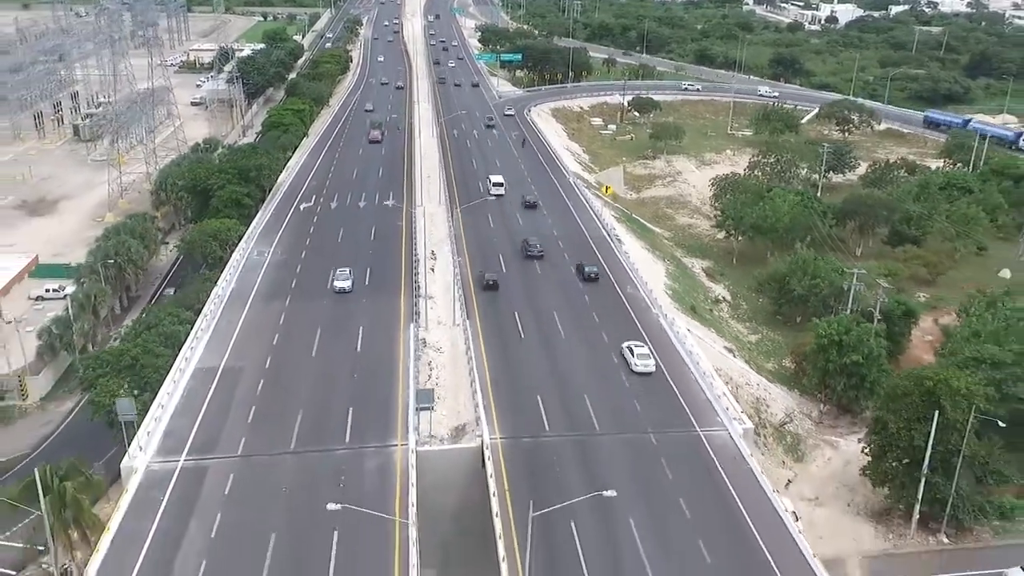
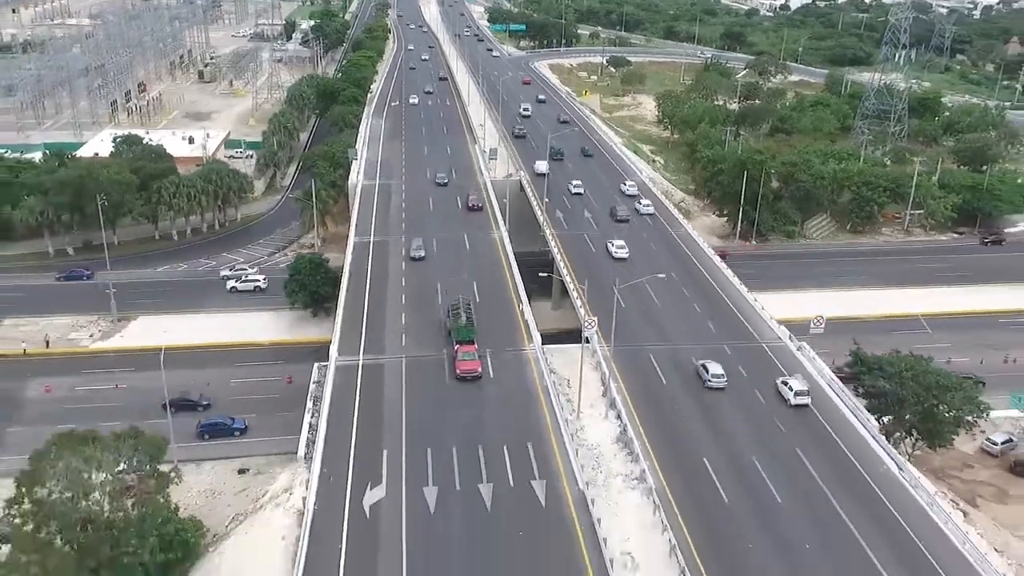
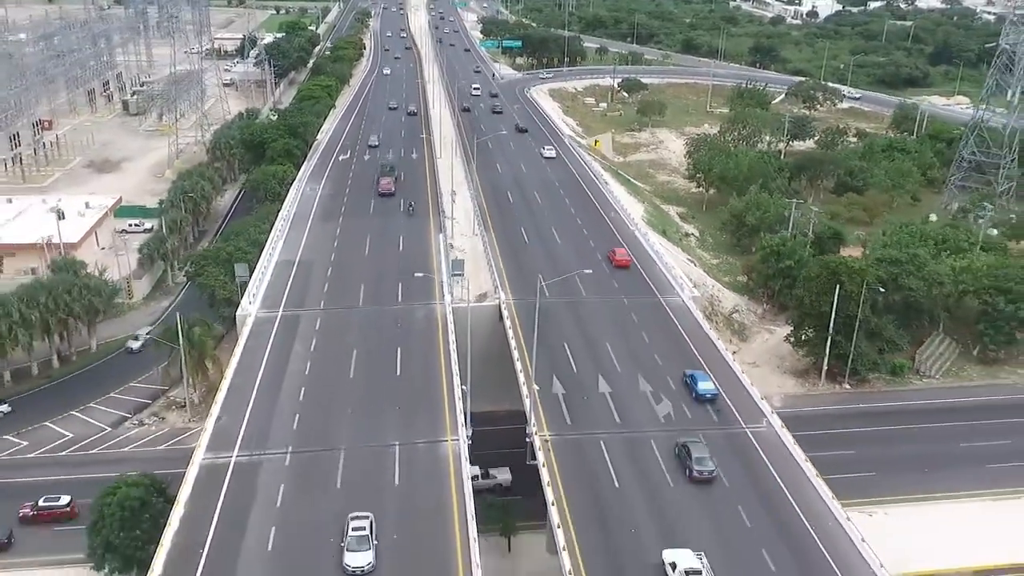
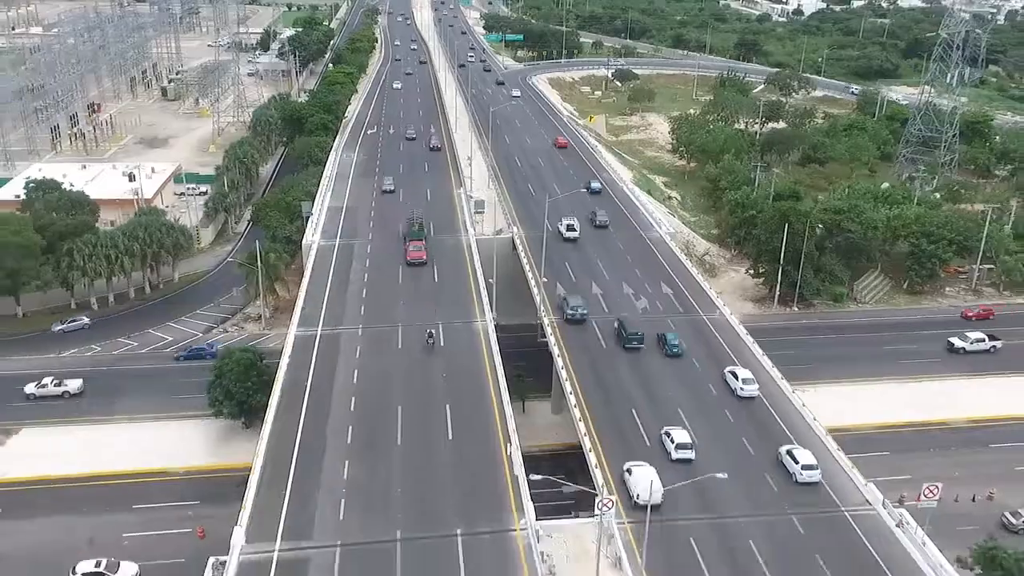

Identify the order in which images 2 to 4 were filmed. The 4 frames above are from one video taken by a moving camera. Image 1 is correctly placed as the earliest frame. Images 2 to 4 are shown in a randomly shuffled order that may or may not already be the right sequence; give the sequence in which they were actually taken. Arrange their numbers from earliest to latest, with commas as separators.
3, 4, 2
